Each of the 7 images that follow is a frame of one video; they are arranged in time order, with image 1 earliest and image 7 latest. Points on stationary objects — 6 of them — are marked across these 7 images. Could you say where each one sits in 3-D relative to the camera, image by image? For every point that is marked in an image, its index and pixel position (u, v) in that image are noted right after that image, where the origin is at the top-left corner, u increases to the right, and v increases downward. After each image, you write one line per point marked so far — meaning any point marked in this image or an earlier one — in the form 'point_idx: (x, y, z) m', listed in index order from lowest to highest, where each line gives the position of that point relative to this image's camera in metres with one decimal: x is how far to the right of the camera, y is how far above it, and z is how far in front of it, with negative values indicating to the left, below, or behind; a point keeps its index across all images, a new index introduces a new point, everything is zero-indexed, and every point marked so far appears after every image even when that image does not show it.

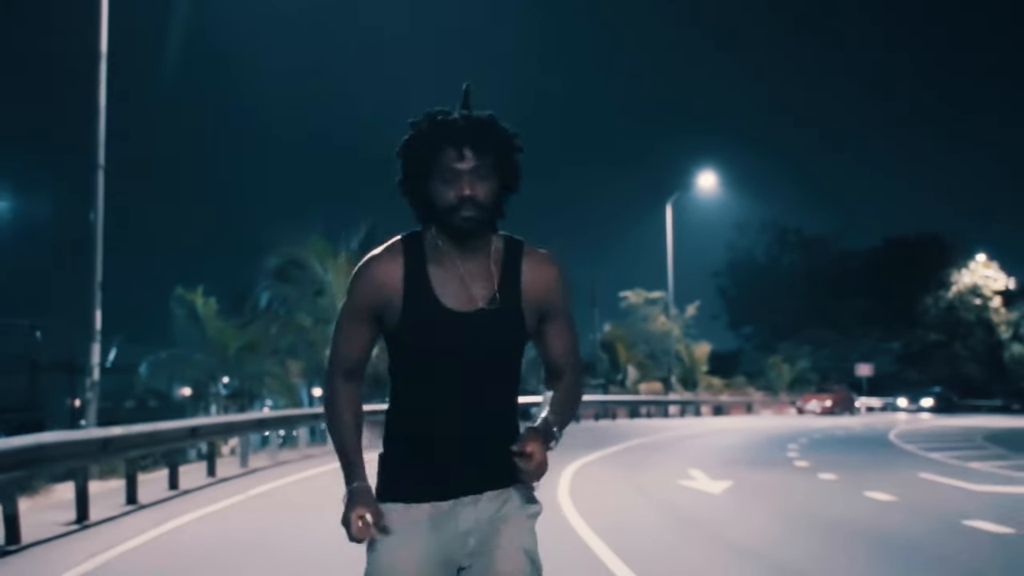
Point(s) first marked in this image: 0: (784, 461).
0: (+4.2, -2.6, +19.9) m
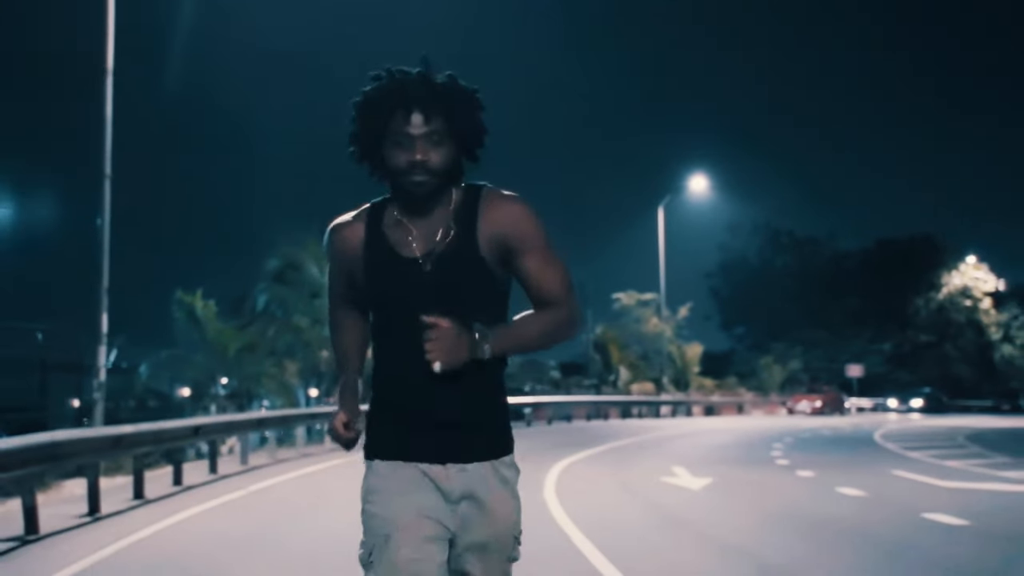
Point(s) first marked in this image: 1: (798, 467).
0: (+4.0, -2.7, +20.6) m
1: (+3.9, -2.5, +17.7) m
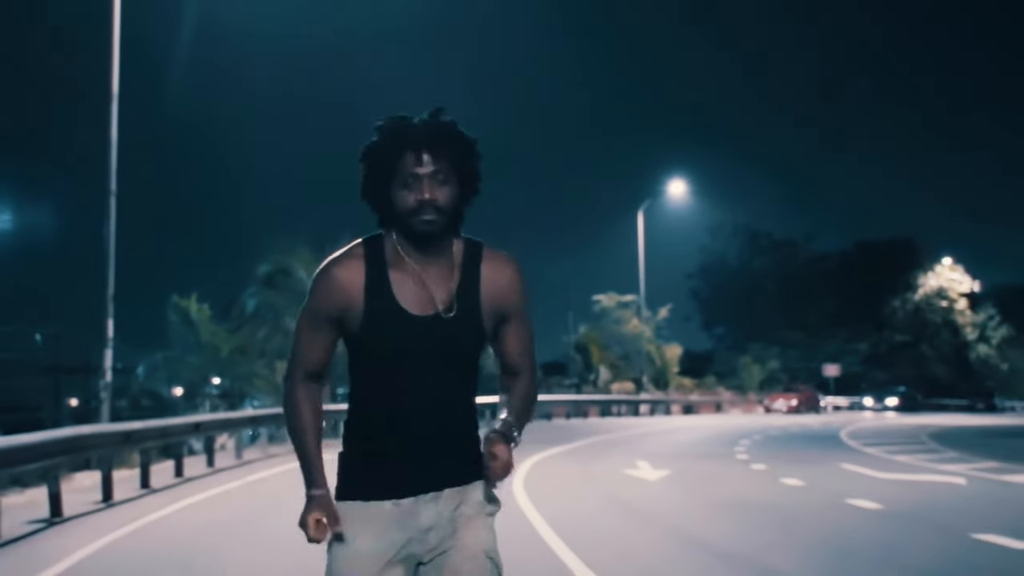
0: (+3.7, -2.8, +21.9) m
1: (+3.5, -2.6, +19.0) m
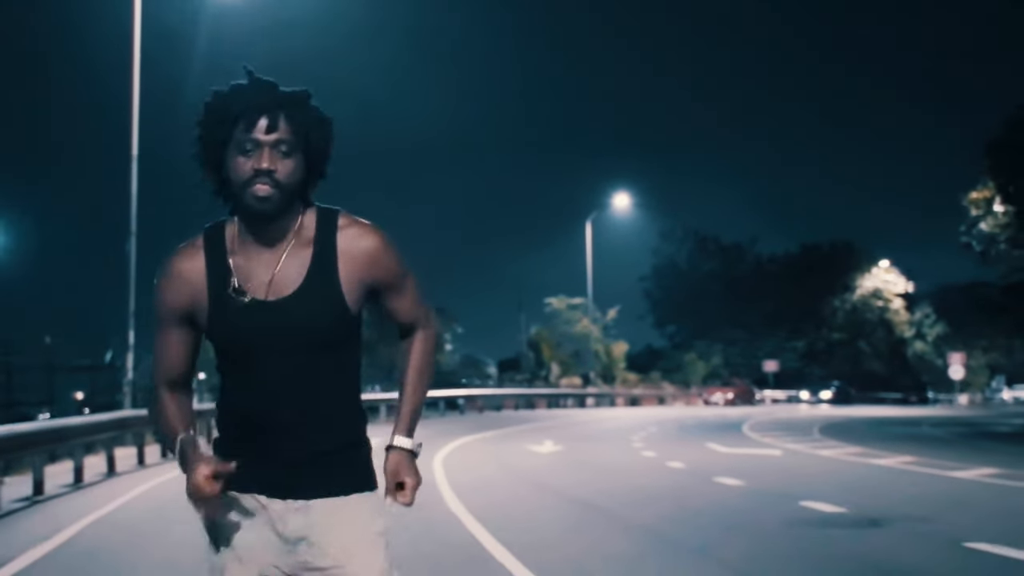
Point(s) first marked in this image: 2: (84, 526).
0: (+2.4, -3.1, +26.8) m
1: (+2.3, -2.9, +24.0) m
2: (-4.6, -2.5, +13.9) m
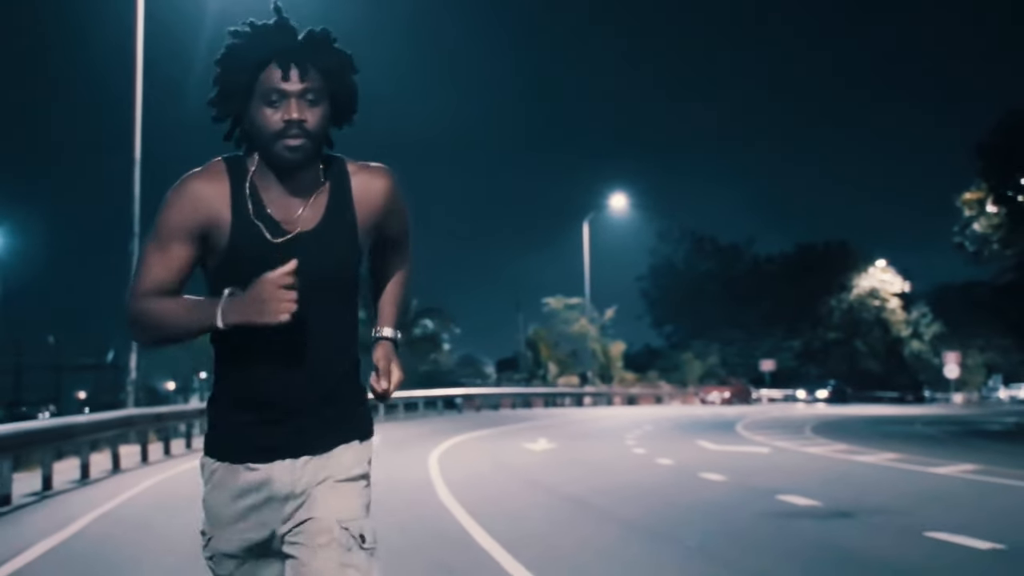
0: (+2.3, -3.1, +27.3) m
1: (+2.3, -2.9, +24.4) m
2: (-4.7, -2.6, +14.4) m
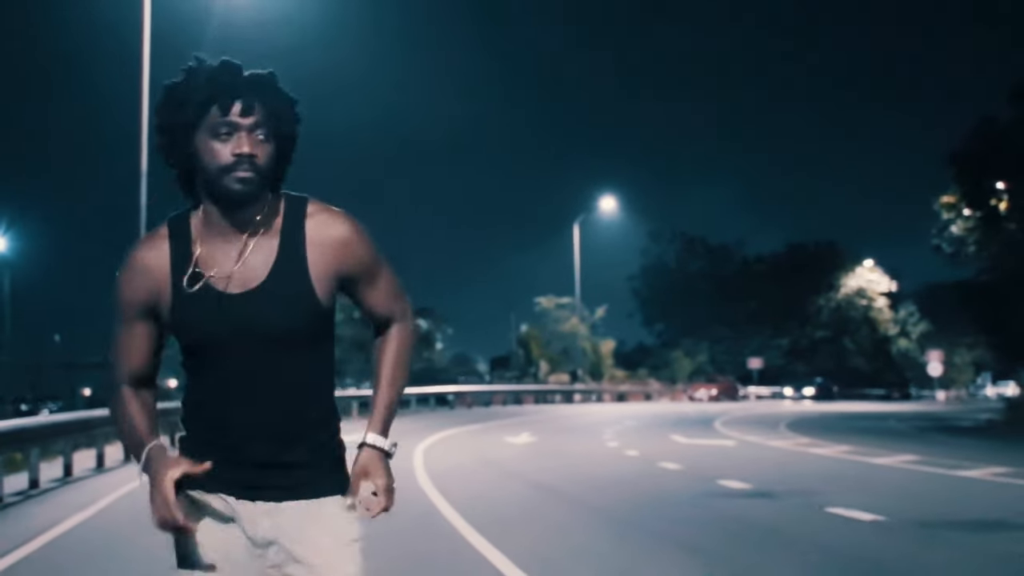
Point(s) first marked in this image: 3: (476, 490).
0: (+2.0, -3.1, +28.8) m
1: (+2.0, -2.9, +25.9) m
2: (-4.9, -2.6, +15.9) m
3: (-0.4, -2.7, +17.7) m
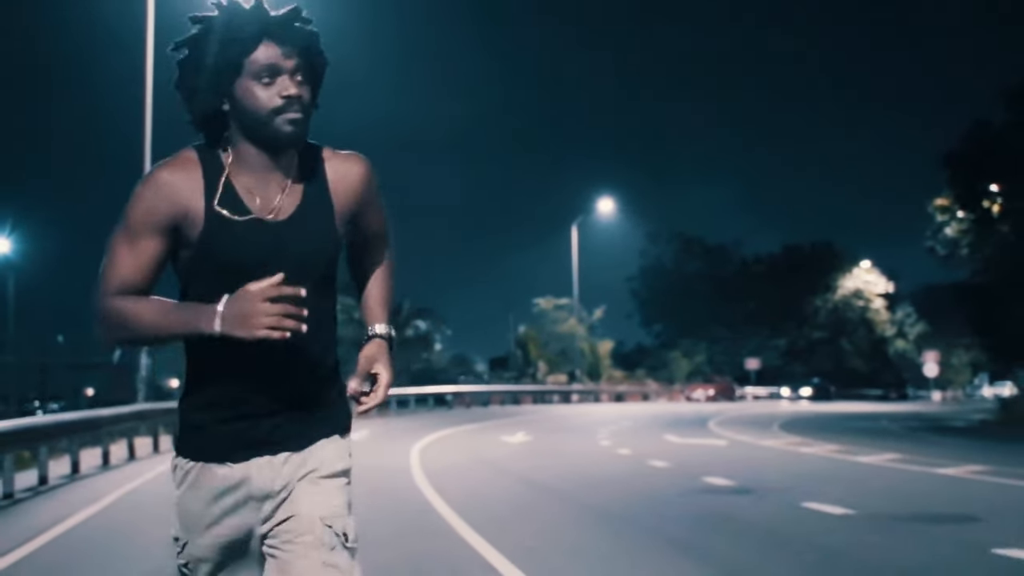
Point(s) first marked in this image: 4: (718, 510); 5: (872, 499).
0: (+2.0, -3.2, +29.2) m
1: (+1.9, -3.0, +26.4) m
2: (-5.0, -2.7, +16.3) m
3: (-0.5, -2.8, +18.2) m
4: (+2.6, -2.7, +16.1) m
5: (+4.6, -2.6, +16.3) m
